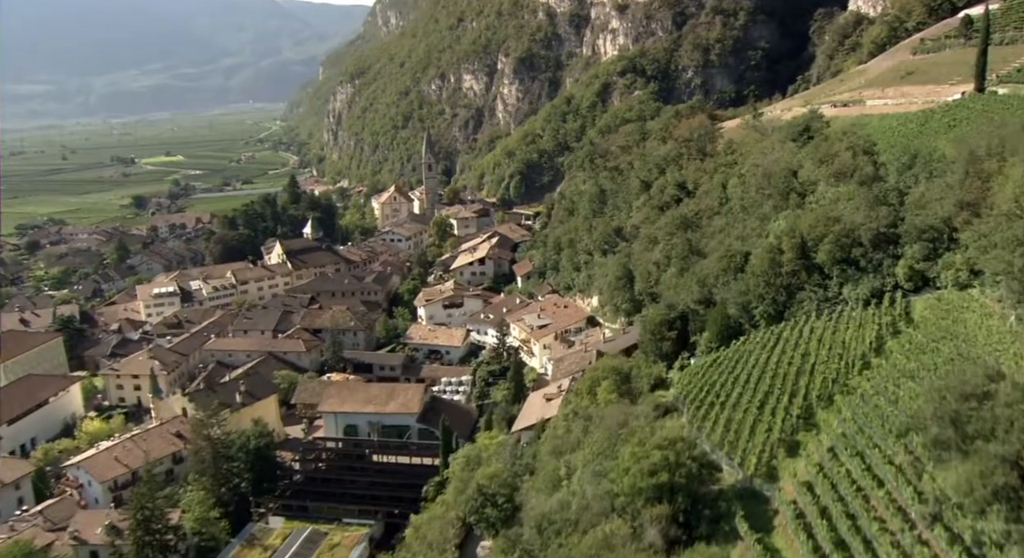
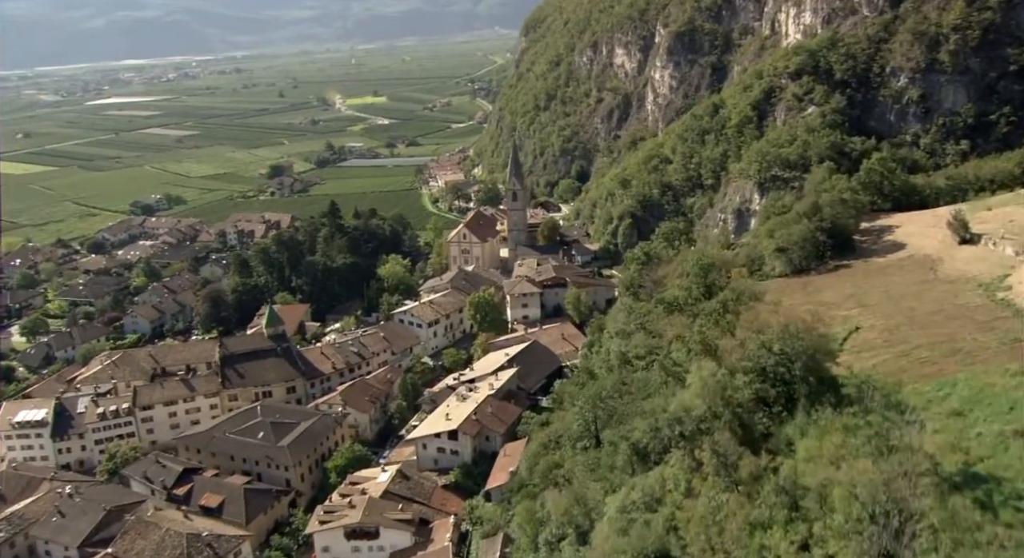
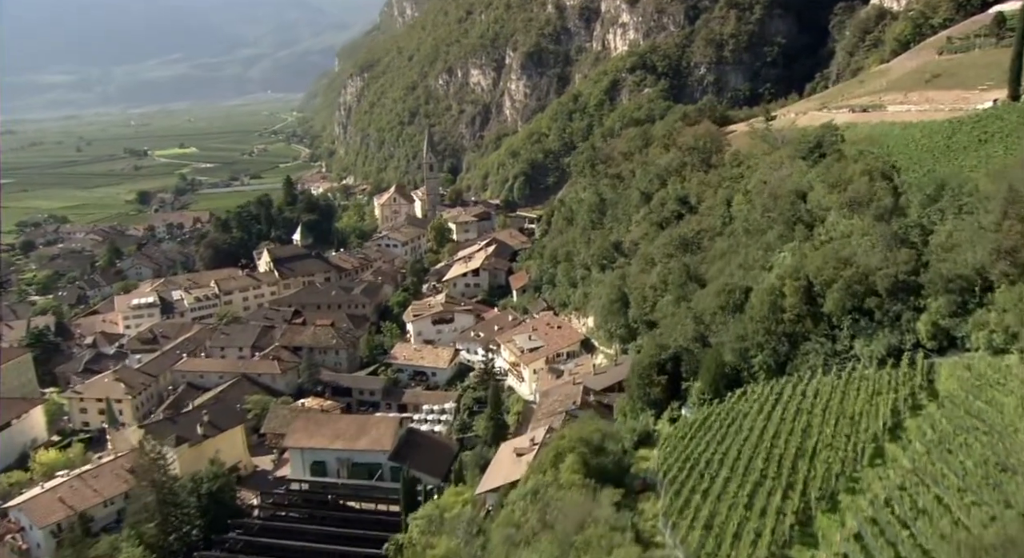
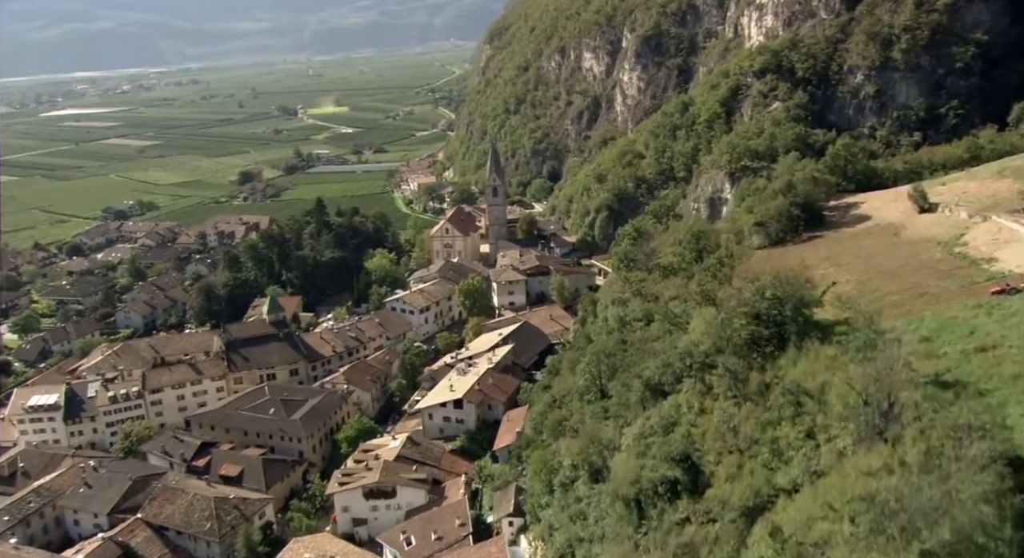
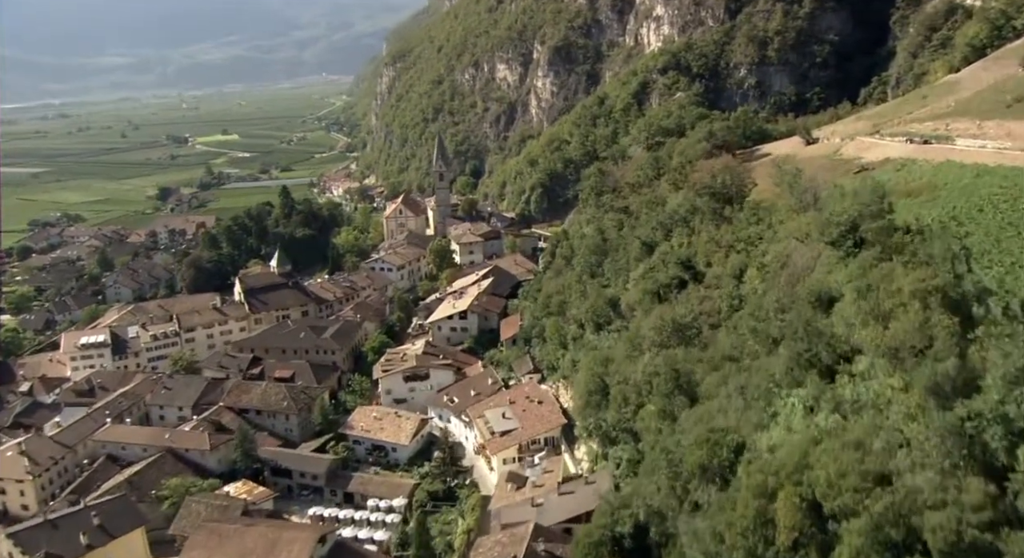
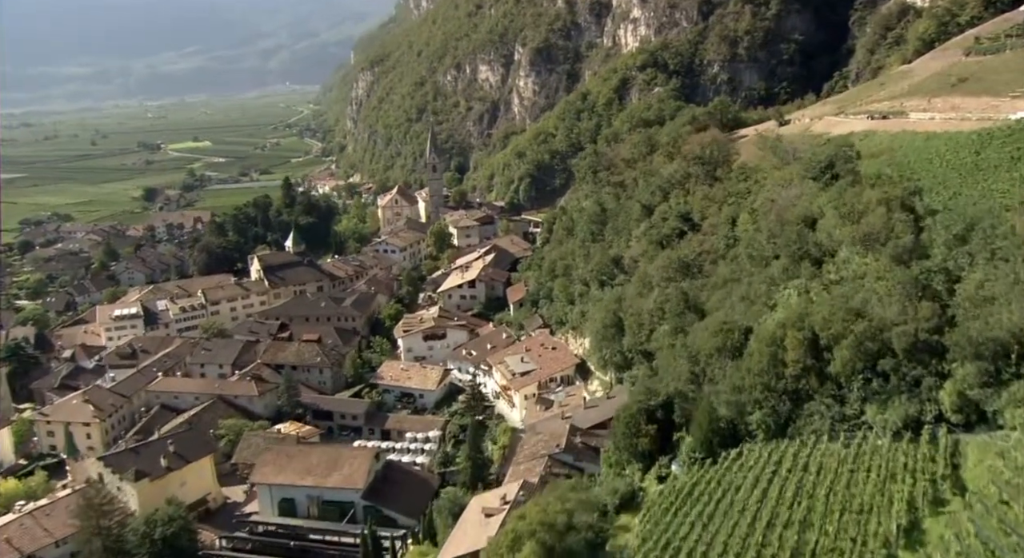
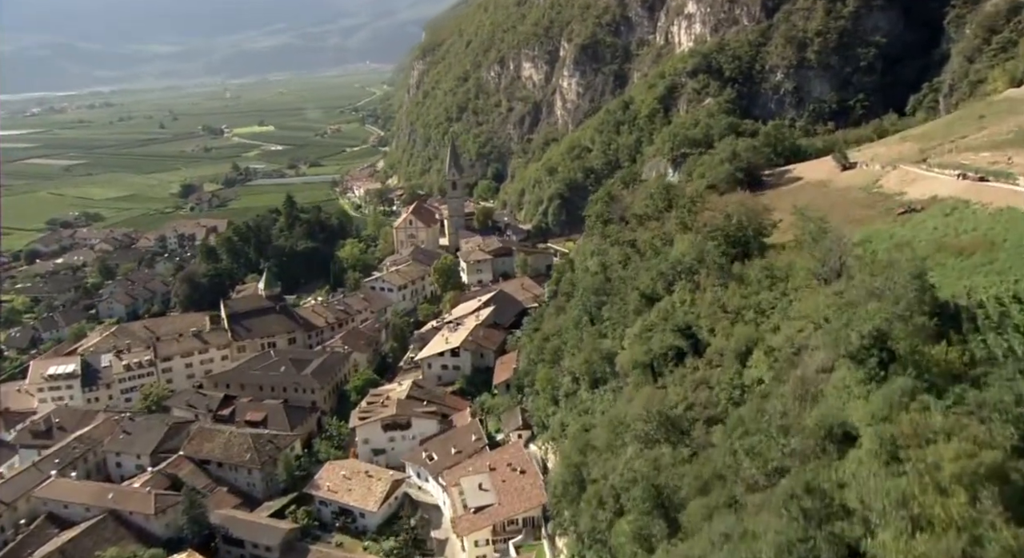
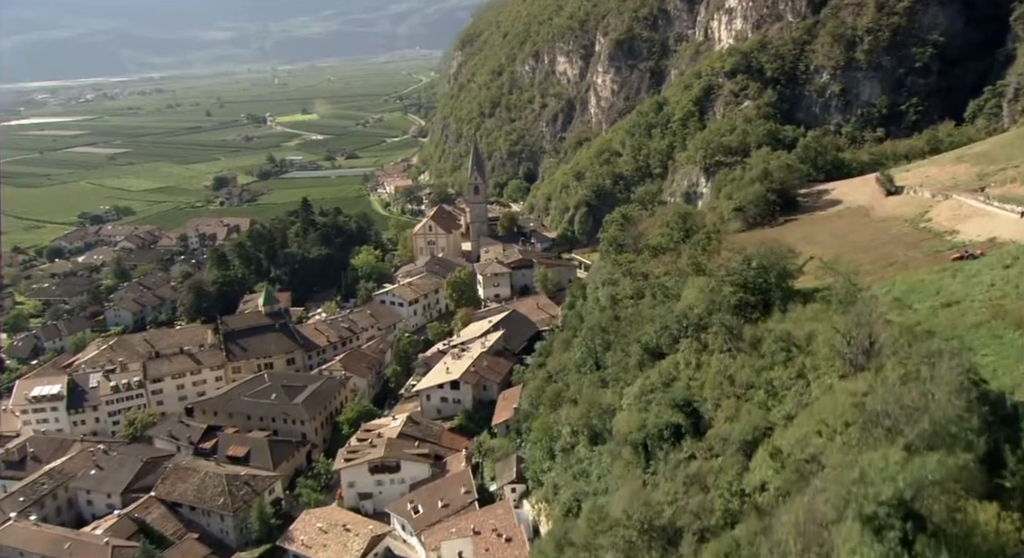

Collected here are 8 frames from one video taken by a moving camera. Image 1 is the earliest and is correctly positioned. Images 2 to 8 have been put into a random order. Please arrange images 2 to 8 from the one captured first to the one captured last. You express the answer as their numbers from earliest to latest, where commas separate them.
3, 6, 5, 7, 8, 4, 2
